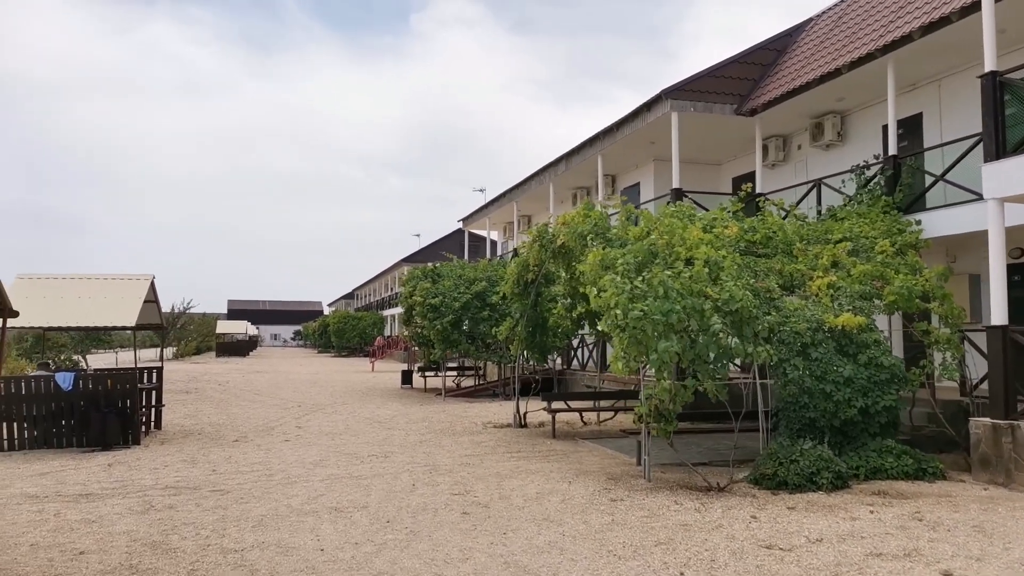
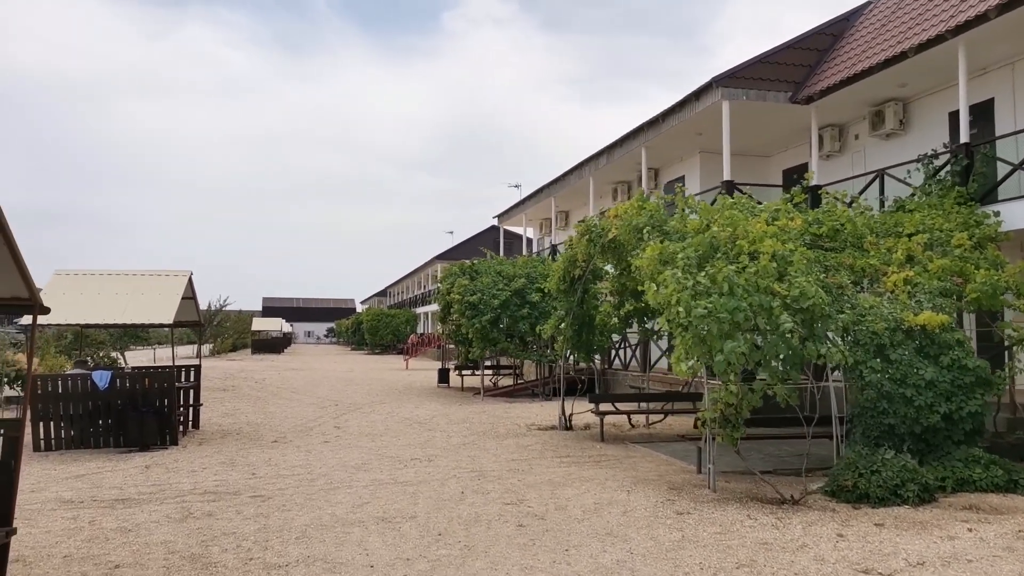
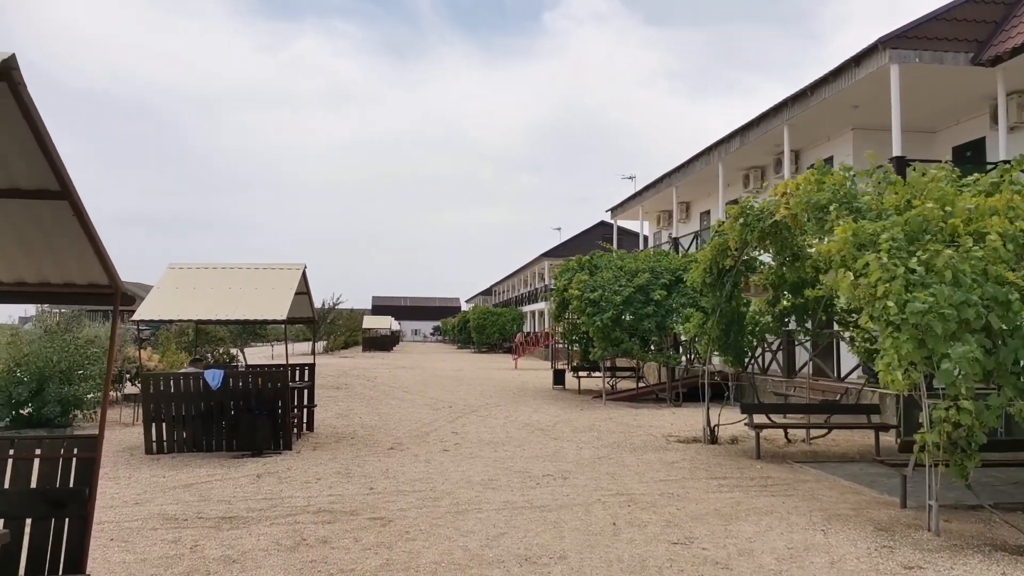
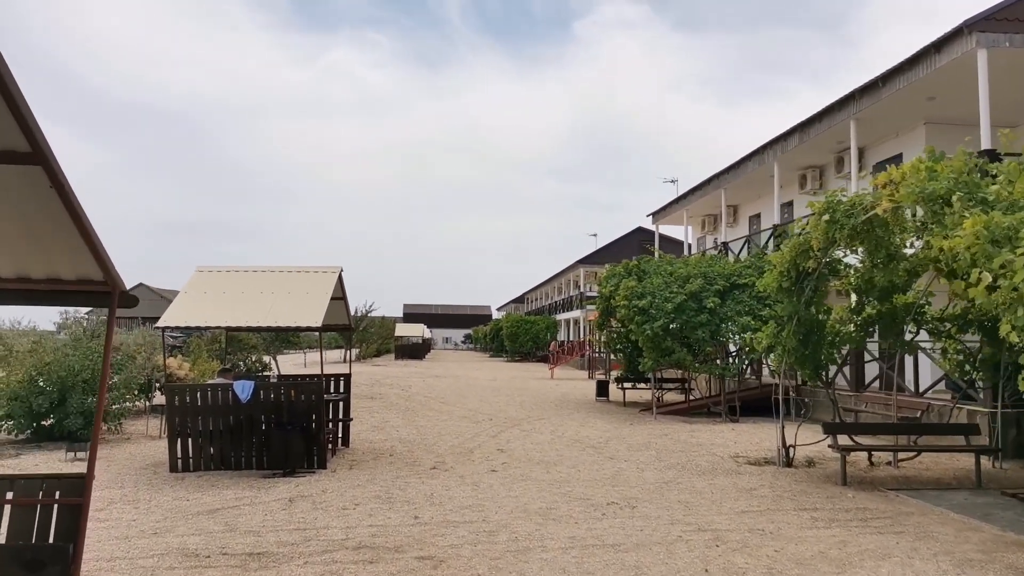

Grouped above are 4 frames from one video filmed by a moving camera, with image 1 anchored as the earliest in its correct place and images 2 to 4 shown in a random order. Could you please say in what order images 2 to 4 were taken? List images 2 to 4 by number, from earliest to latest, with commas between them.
2, 3, 4
